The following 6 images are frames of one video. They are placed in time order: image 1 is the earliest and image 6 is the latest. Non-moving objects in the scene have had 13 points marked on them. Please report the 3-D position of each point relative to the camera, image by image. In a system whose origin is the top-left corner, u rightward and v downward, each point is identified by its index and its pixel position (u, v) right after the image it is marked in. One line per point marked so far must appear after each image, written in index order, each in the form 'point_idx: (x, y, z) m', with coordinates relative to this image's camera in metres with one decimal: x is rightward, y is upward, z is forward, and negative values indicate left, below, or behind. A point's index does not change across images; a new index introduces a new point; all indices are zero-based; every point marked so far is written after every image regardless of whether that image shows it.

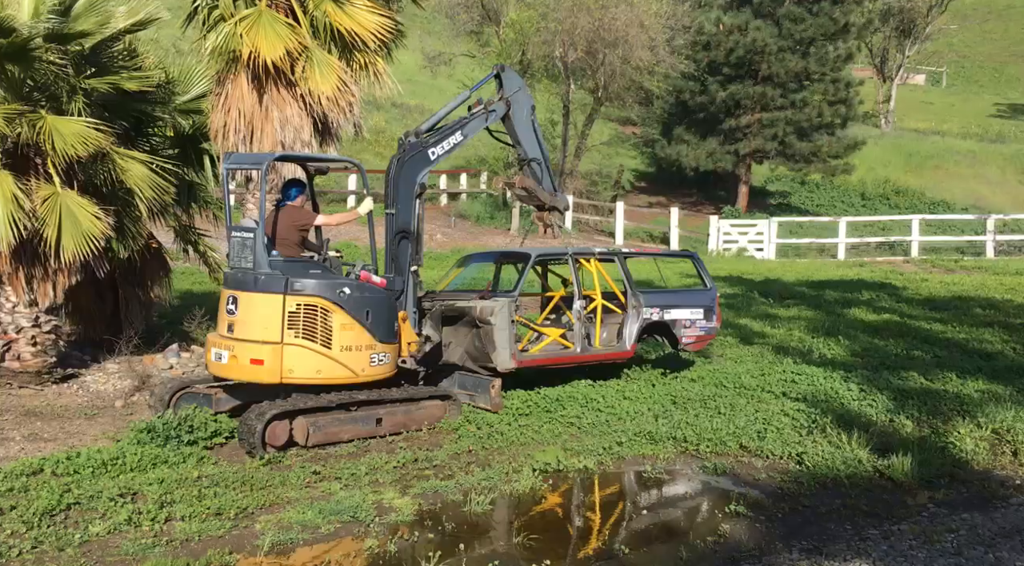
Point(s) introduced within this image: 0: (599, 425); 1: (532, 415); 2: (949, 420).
0: (+0.8, -1.3, +9.3) m
1: (+0.2, -1.2, +9.6) m
2: (+4.2, -1.3, +10.0) m
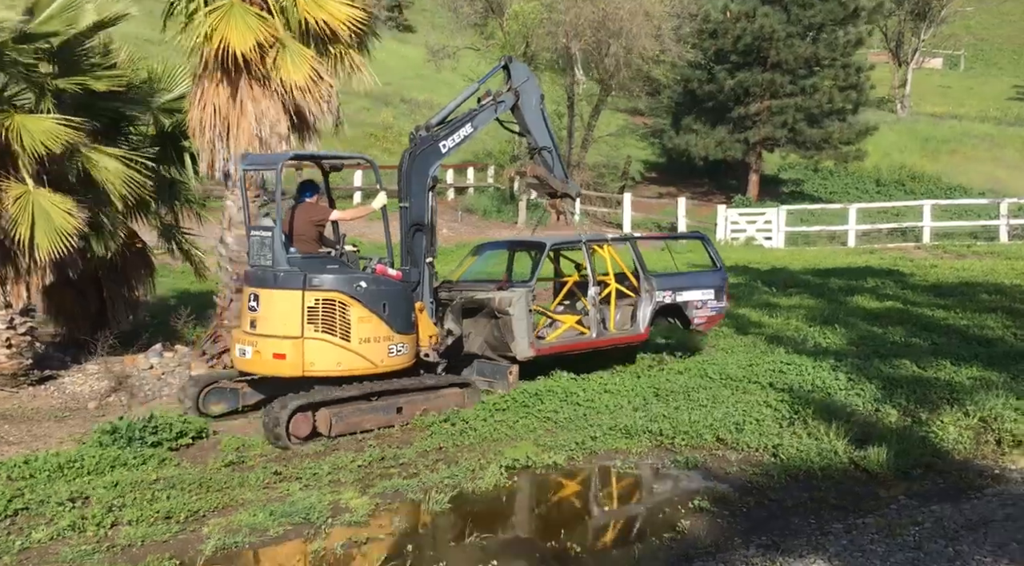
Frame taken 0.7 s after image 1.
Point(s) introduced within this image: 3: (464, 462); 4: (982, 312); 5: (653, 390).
0: (+0.6, -1.2, +9.1) m
1: (0.0, -1.2, +9.5) m
2: (+4.0, -1.2, +9.8) m
3: (-0.4, -1.3, +7.7) m
4: (+7.8, -0.5, +17.3) m
5: (+1.4, -1.1, +10.4) m
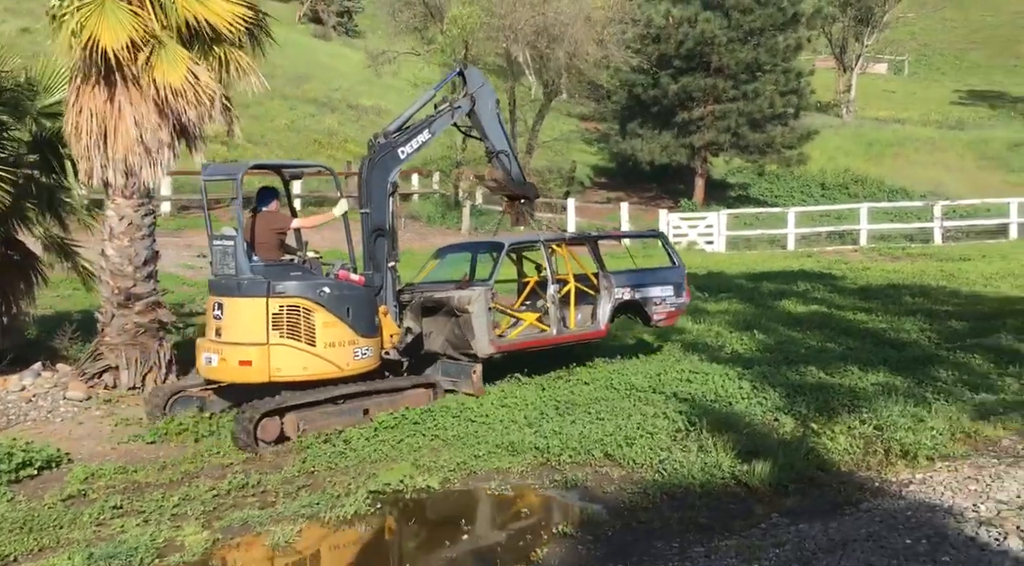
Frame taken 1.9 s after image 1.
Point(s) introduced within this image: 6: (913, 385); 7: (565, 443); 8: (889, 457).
0: (-0.4, -1.3, +8.9) m
1: (-1.0, -1.3, +9.2) m
2: (+3.0, -1.2, +9.6) m
3: (-1.3, -1.4, +7.3) m
4: (+6.5, -0.5, +17.3) m
5: (+0.4, -1.2, +10.2) m
6: (+4.2, -1.1, +11.0) m
7: (+0.4, -1.3, +8.5) m
8: (+2.9, -1.3, +8.0) m
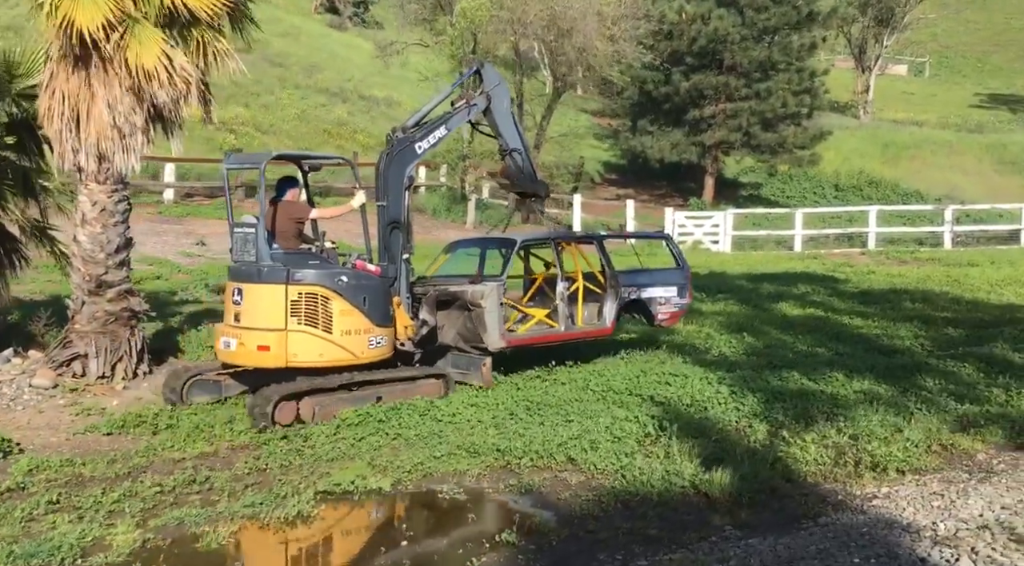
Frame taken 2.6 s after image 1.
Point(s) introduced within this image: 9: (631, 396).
0: (-0.7, -1.3, +8.7) m
1: (-1.3, -1.2, +9.0) m
2: (+2.7, -1.3, +9.4) m
3: (-1.6, -1.4, +7.2) m
4: (+6.3, -0.6, +17.0) m
5: (+0.1, -1.2, +10.0) m
6: (+4.0, -1.1, +10.8) m
7: (+0.1, -1.3, +8.3) m
8: (+2.6, -1.4, +7.8) m
9: (+1.2, -1.1, +10.4) m
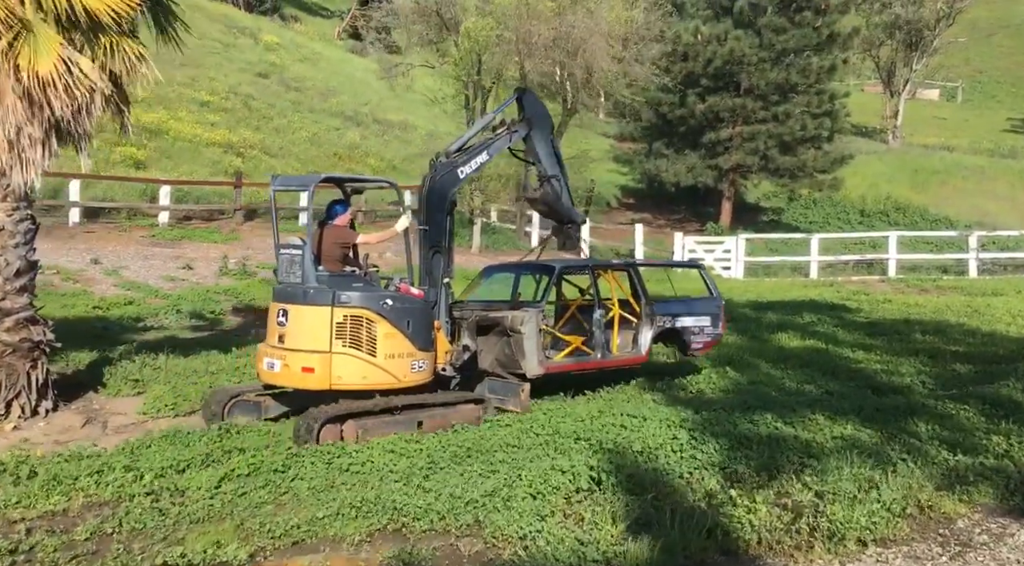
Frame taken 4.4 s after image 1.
0: (-1.4, -1.5, +7.5) m
1: (-2.0, -1.5, +7.9) m
2: (+2.0, -1.5, +8.2) m
3: (-2.3, -1.6, +6.1) m
4: (+5.9, -1.1, +15.7) m
5: (-0.5, -1.4, +8.8) m
6: (+3.4, -1.4, +9.5) m
7: (-0.6, -1.5, +7.2) m
8: (+1.9, -1.6, +6.6) m
9: (+0.6, -1.4, +9.3) m
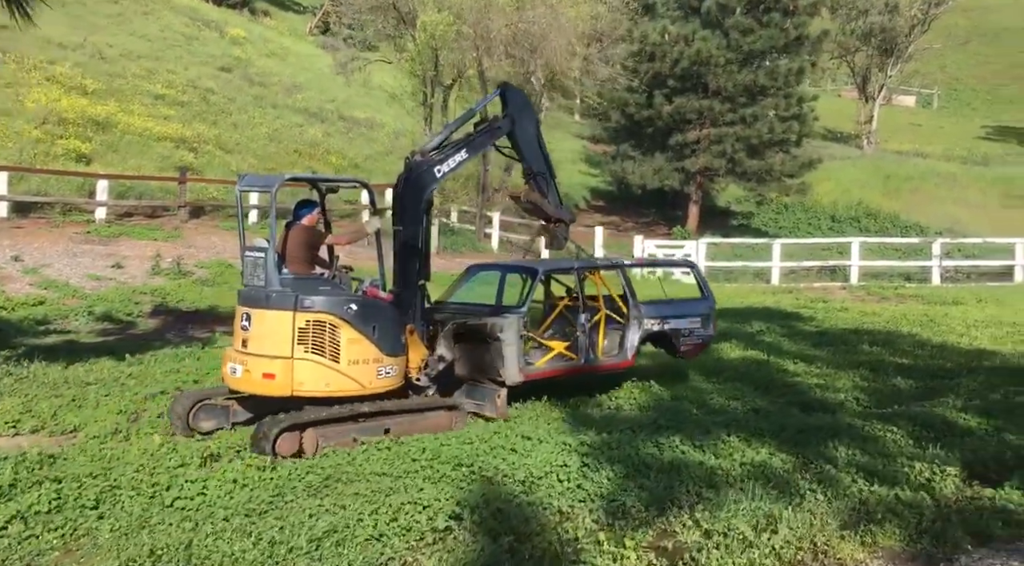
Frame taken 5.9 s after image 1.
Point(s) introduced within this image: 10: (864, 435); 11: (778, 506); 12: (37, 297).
0: (-2.4, -1.5, +6.6) m
1: (-3.0, -1.5, +6.9) m
2: (+1.0, -1.6, +7.3) m
3: (-3.3, -1.6, +5.1) m
4: (+4.7, -1.2, +14.9) m
5: (-1.5, -1.5, +7.9) m
6: (+2.3, -1.5, +8.6) m
7: (-1.5, -1.5, +6.2) m
8: (+0.9, -1.7, +5.7) m
9: (-0.4, -1.5, +8.3) m
10: (+3.3, -1.4, +9.9) m
11: (+1.9, -1.6, +7.4) m
12: (-8.9, -0.2, +19.6) m
